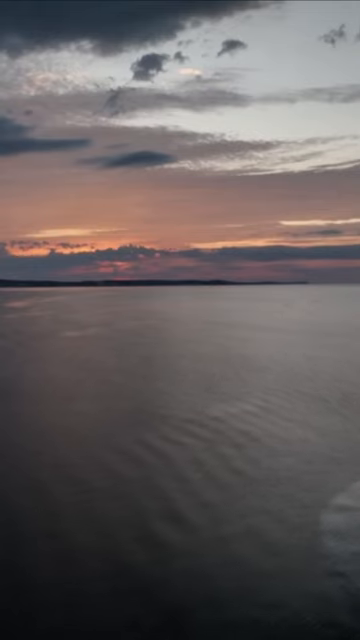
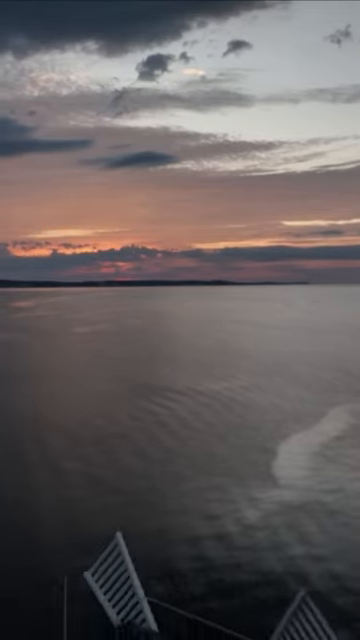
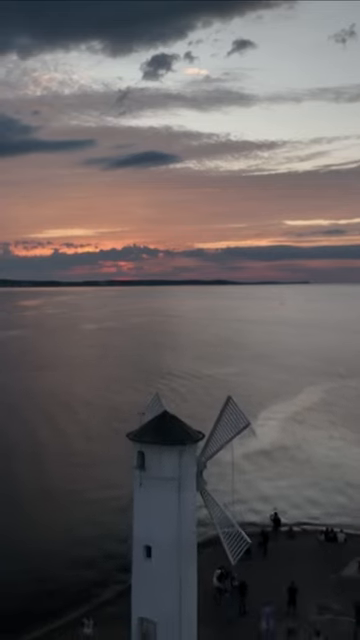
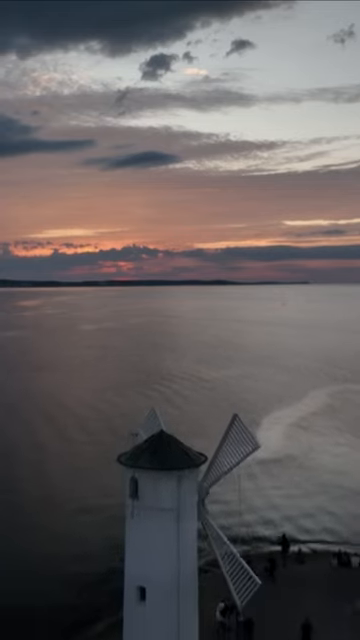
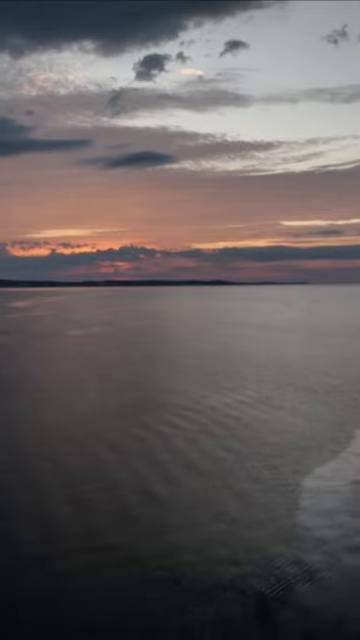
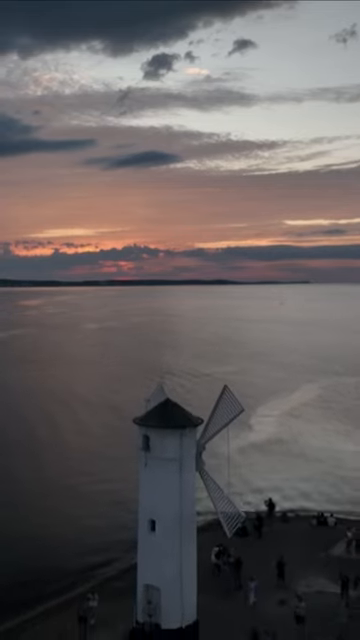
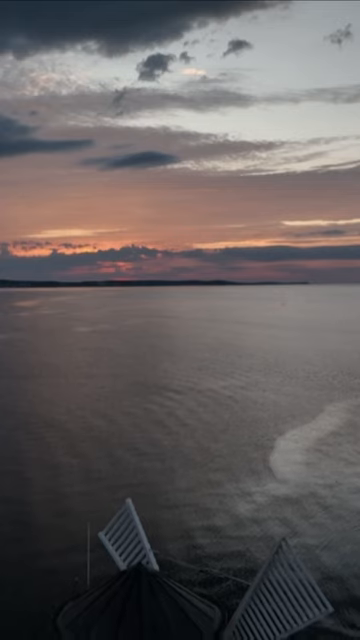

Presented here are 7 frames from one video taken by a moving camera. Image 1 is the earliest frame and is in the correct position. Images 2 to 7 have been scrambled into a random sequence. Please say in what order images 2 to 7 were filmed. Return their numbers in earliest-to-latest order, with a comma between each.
5, 2, 7, 4, 3, 6
